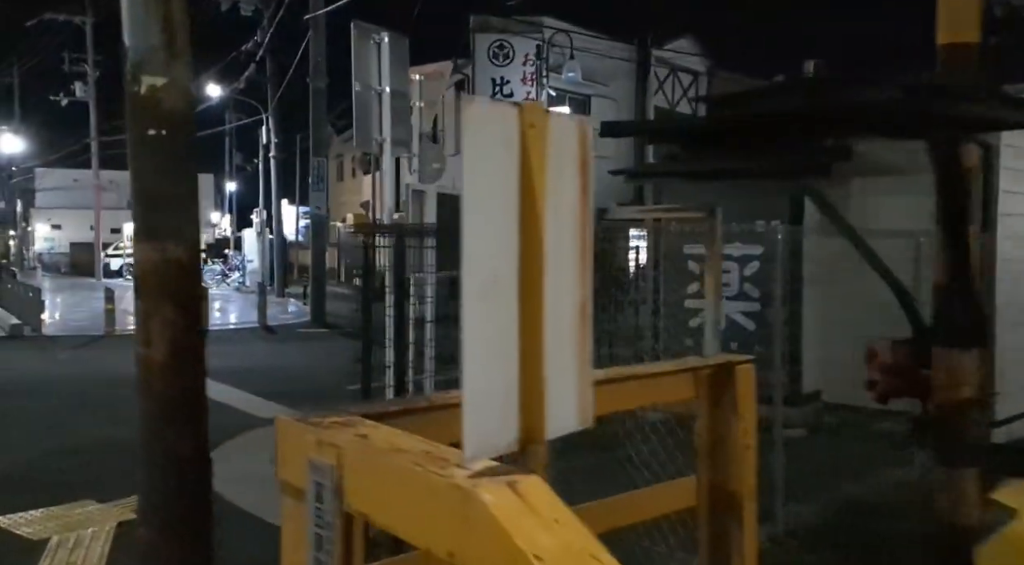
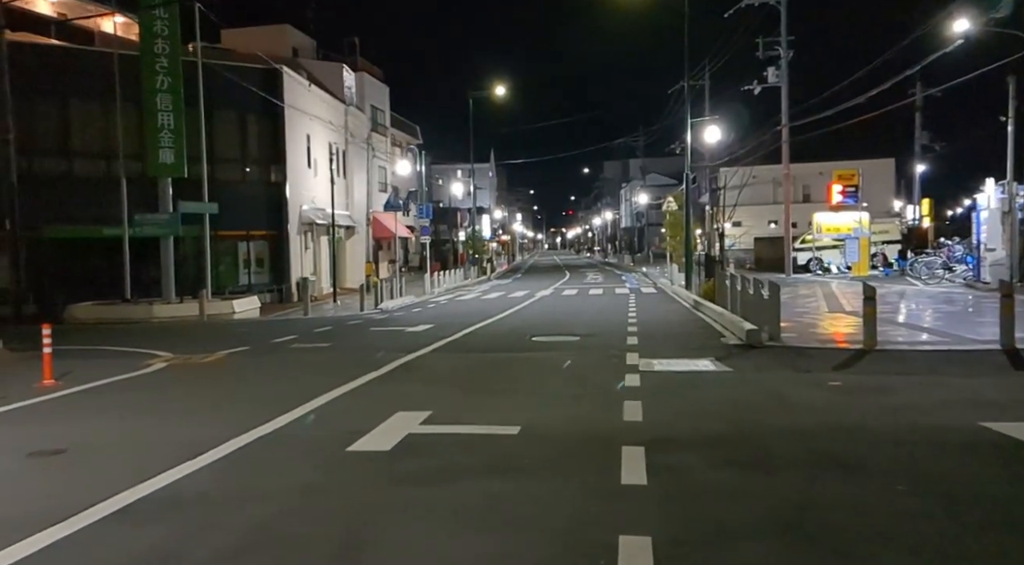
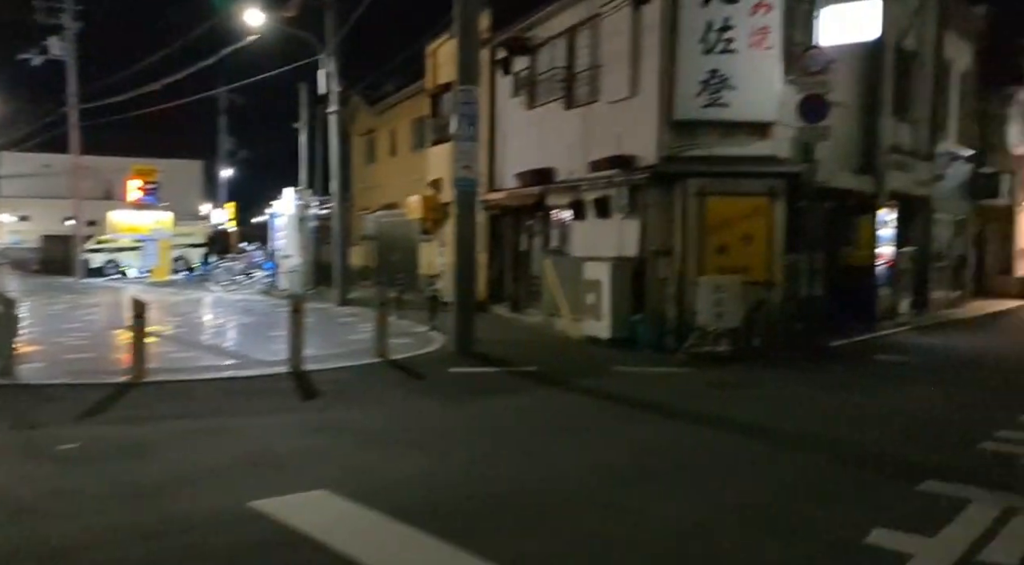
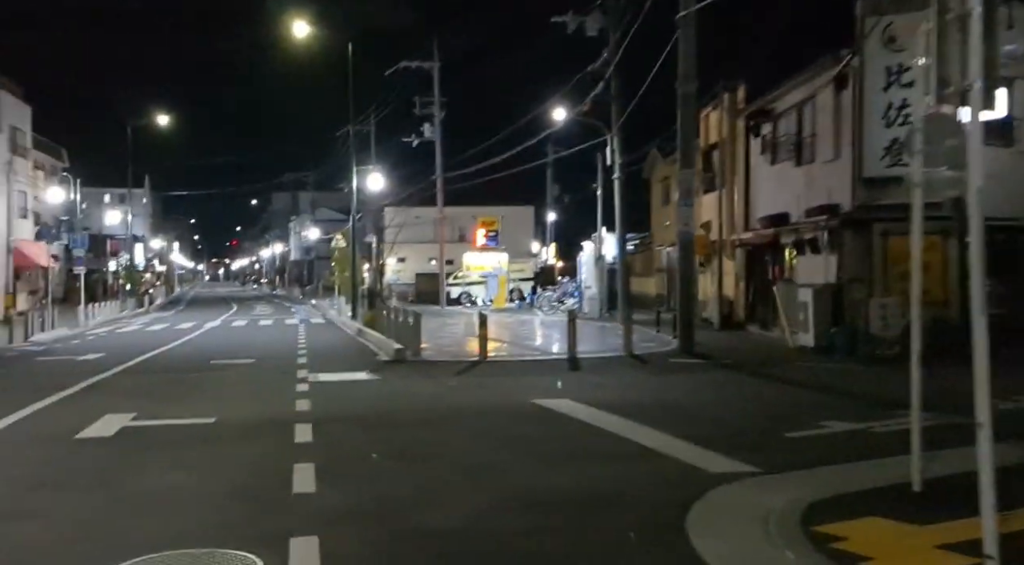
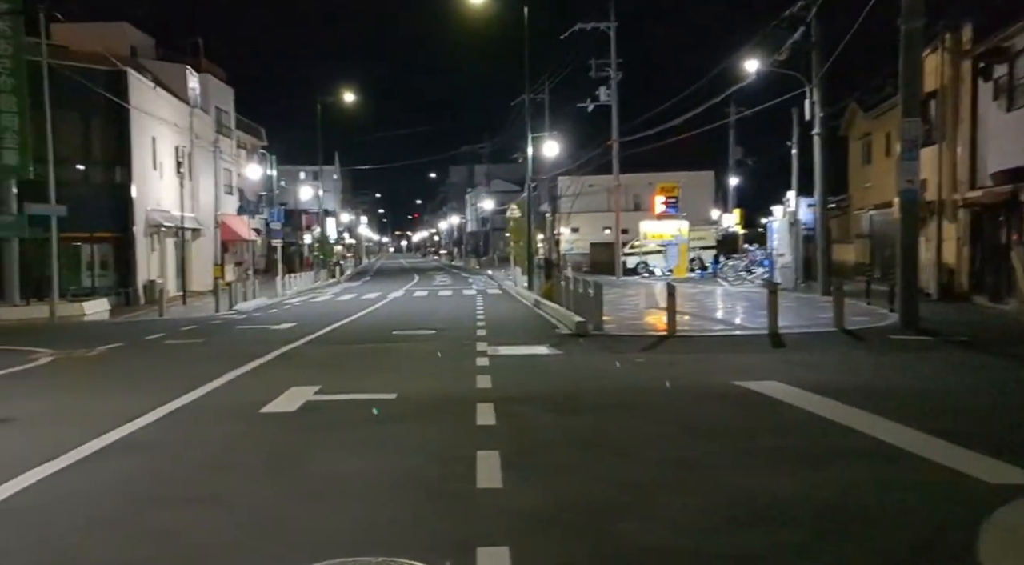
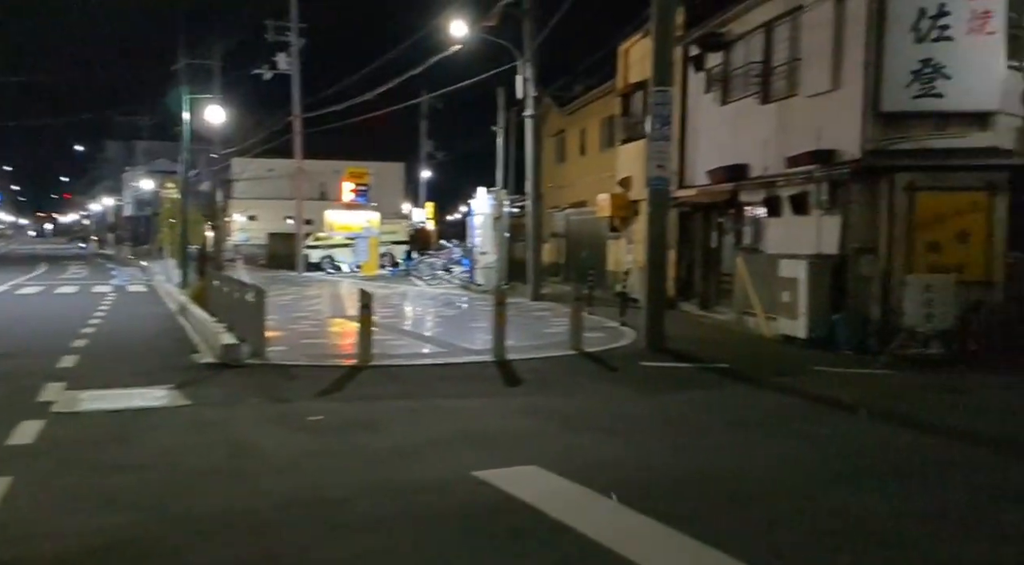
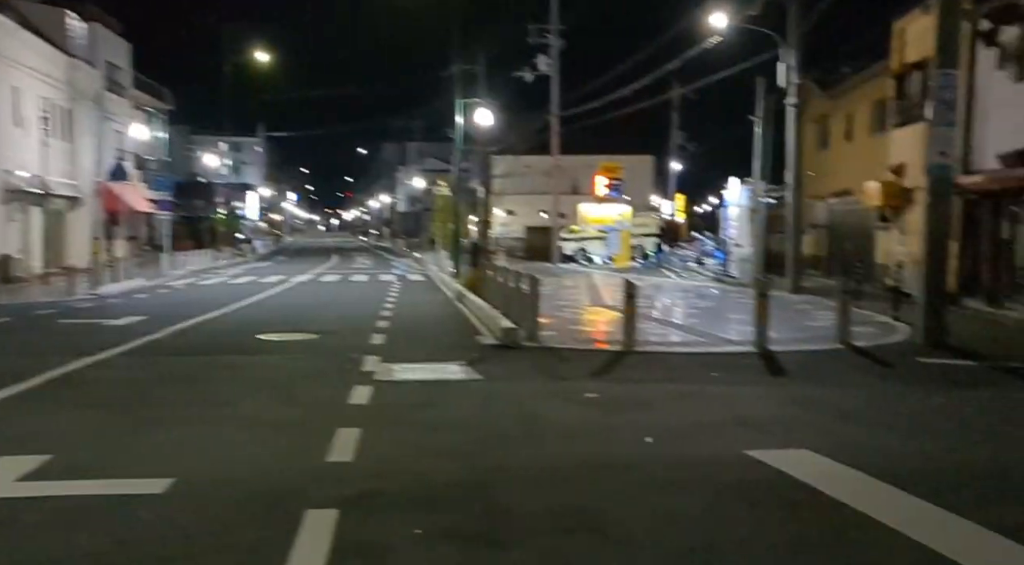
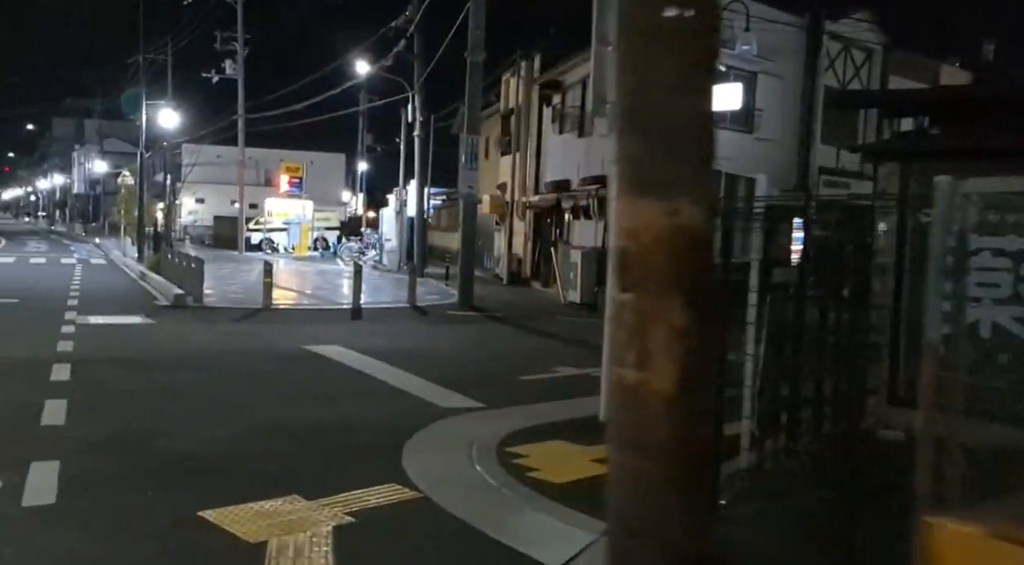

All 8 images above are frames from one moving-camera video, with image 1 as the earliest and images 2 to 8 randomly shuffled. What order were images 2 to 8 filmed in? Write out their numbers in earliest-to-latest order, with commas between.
8, 4, 5, 2, 7, 6, 3
